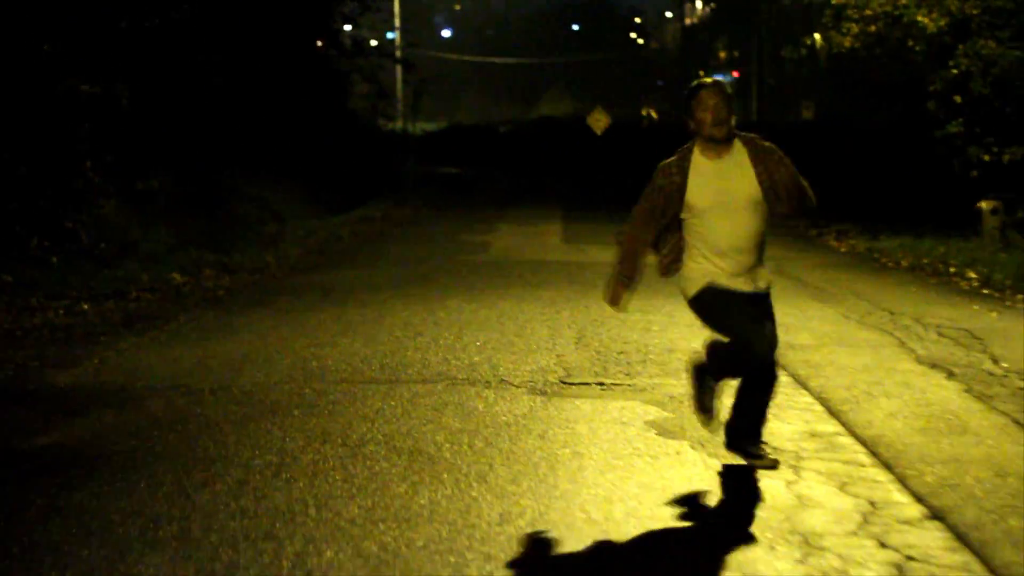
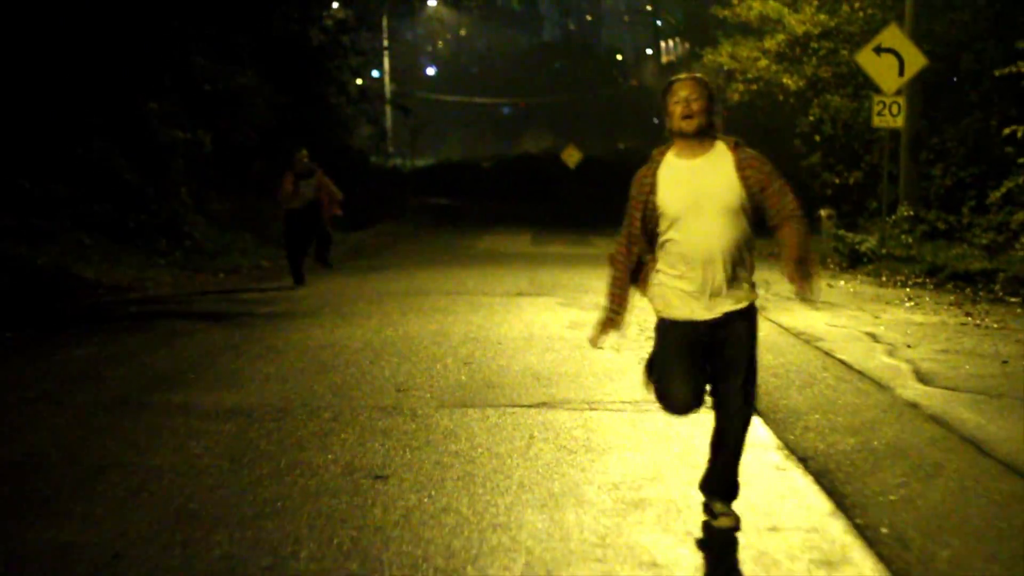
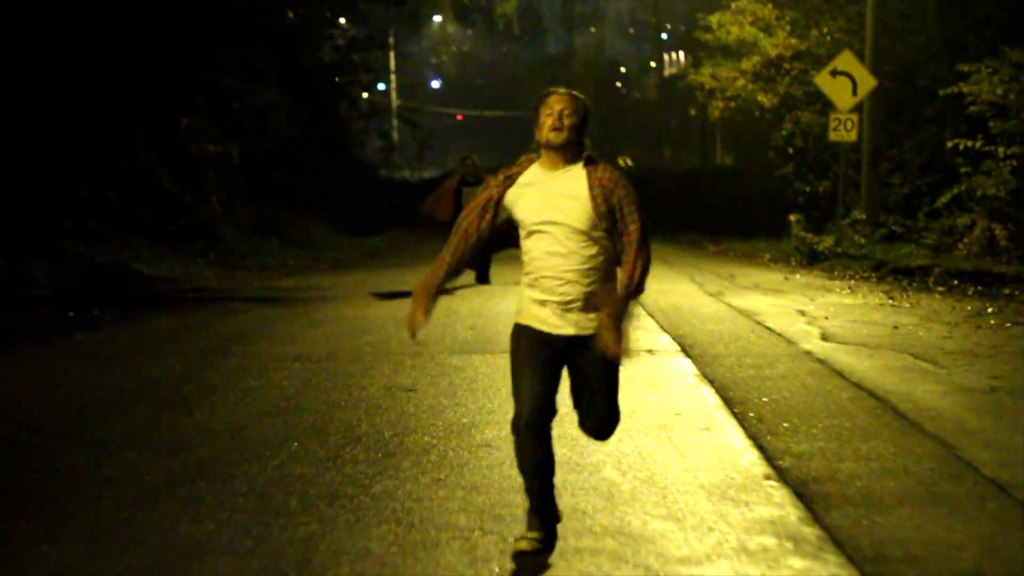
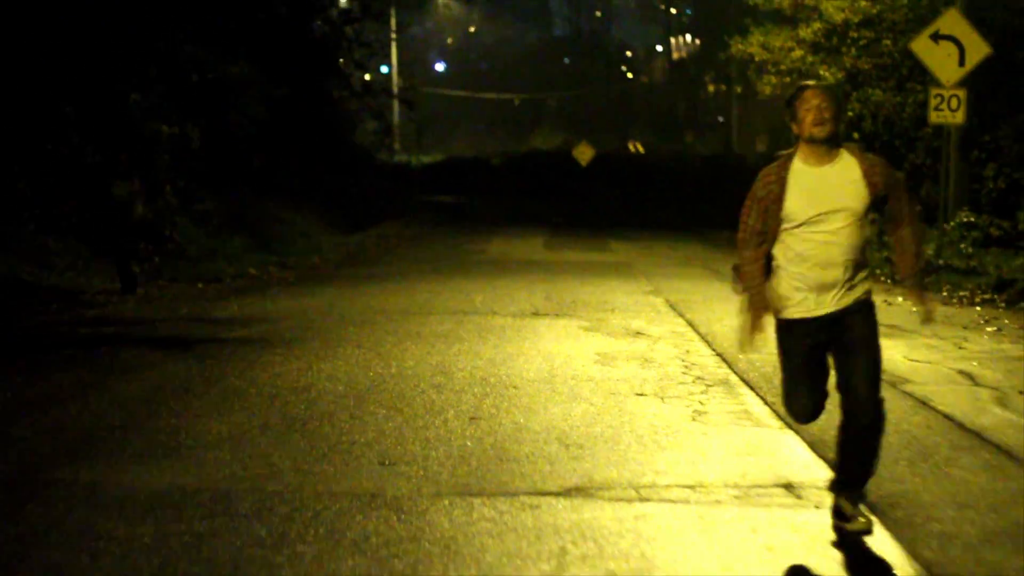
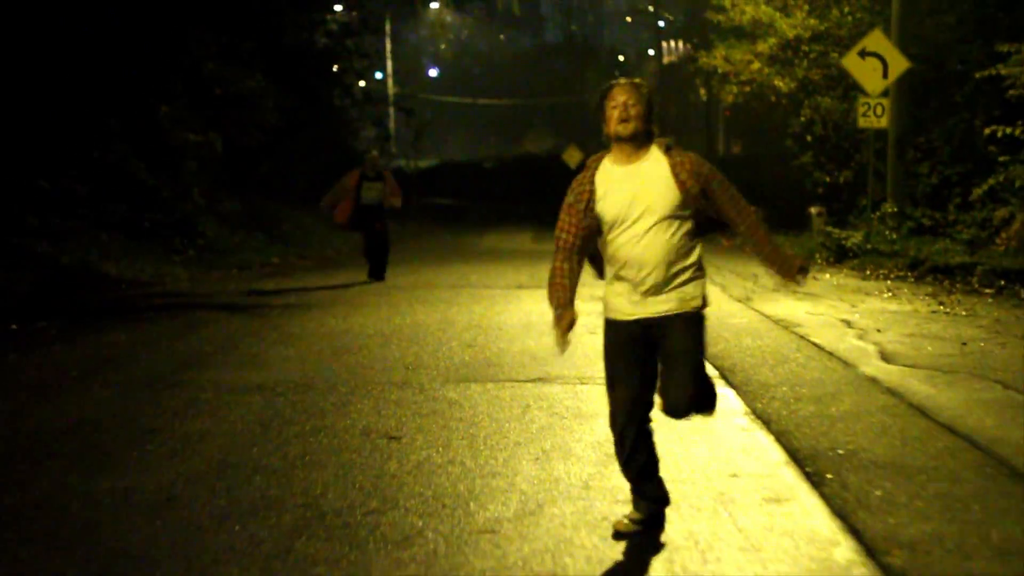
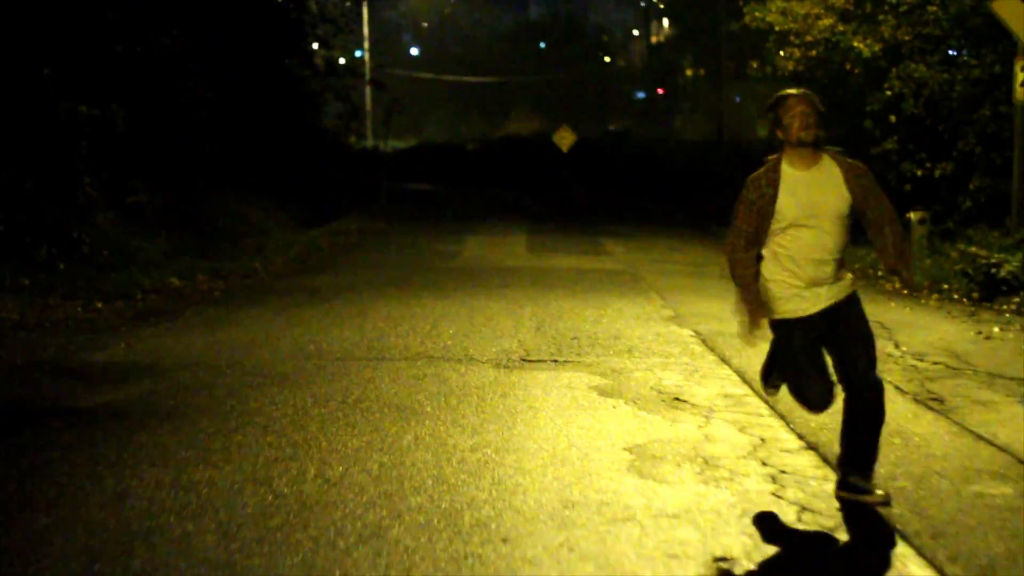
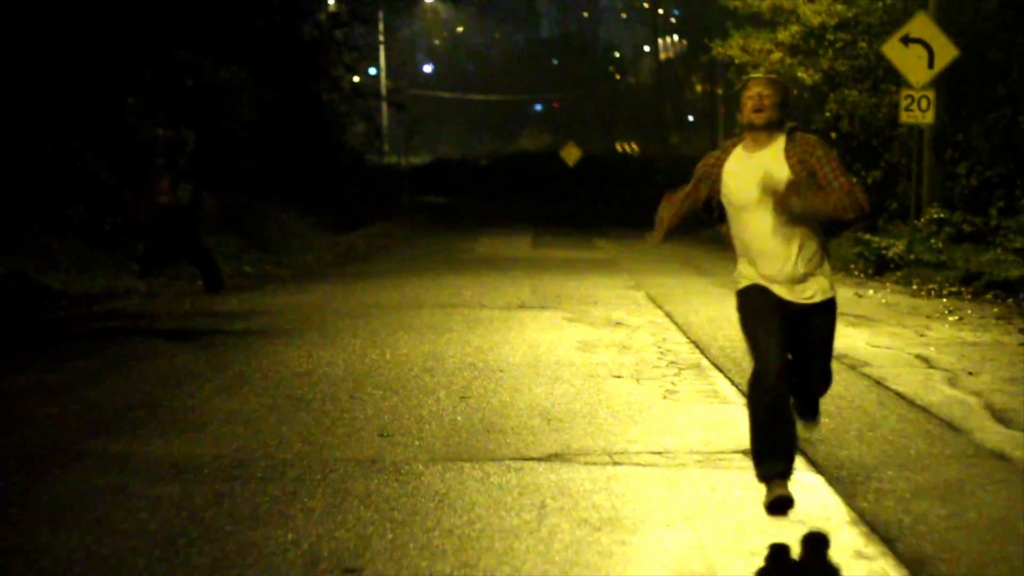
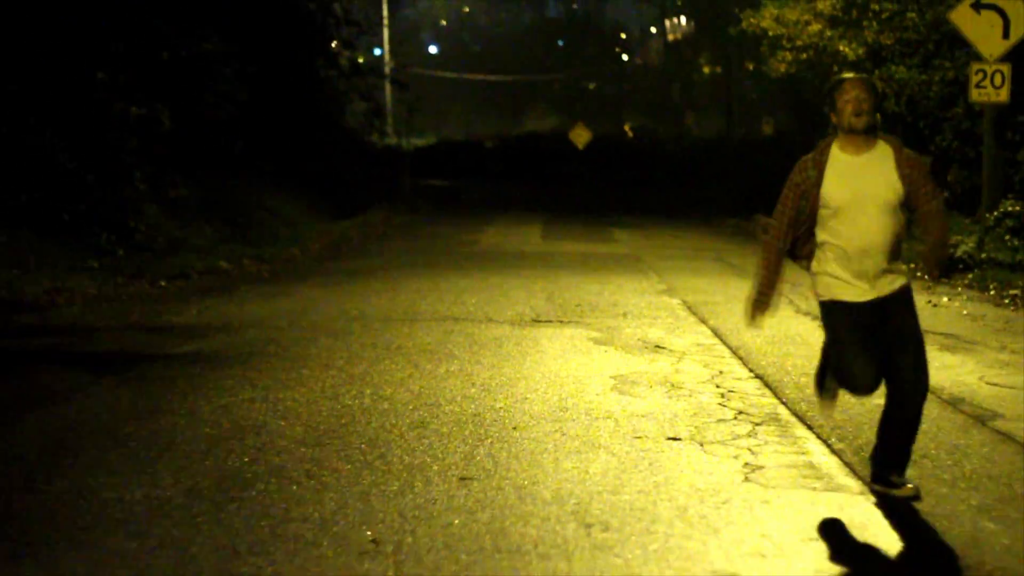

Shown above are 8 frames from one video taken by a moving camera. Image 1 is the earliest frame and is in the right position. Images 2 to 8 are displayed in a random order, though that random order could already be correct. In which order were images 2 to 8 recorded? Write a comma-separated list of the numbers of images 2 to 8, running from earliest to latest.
6, 8, 4, 7, 2, 5, 3
